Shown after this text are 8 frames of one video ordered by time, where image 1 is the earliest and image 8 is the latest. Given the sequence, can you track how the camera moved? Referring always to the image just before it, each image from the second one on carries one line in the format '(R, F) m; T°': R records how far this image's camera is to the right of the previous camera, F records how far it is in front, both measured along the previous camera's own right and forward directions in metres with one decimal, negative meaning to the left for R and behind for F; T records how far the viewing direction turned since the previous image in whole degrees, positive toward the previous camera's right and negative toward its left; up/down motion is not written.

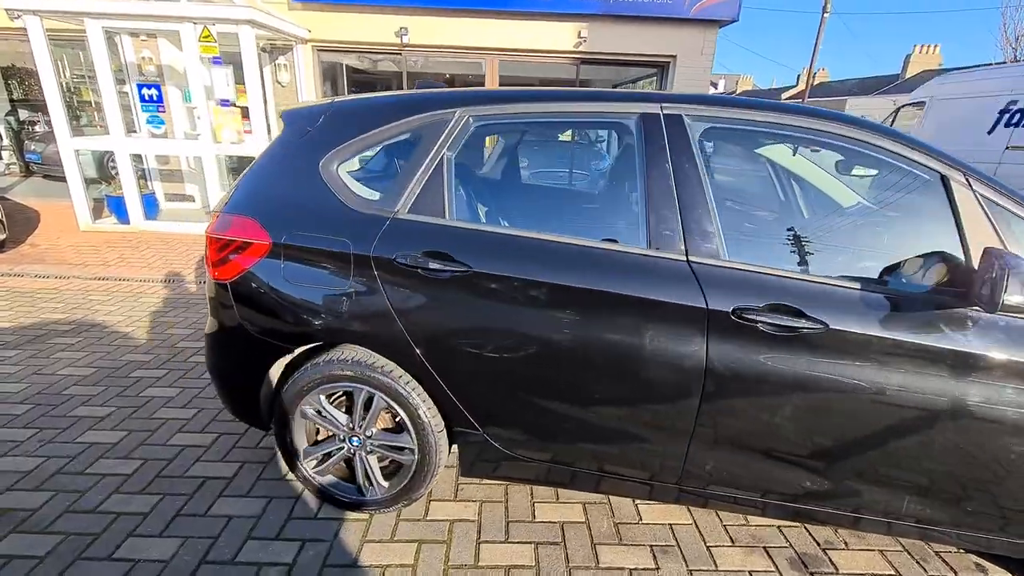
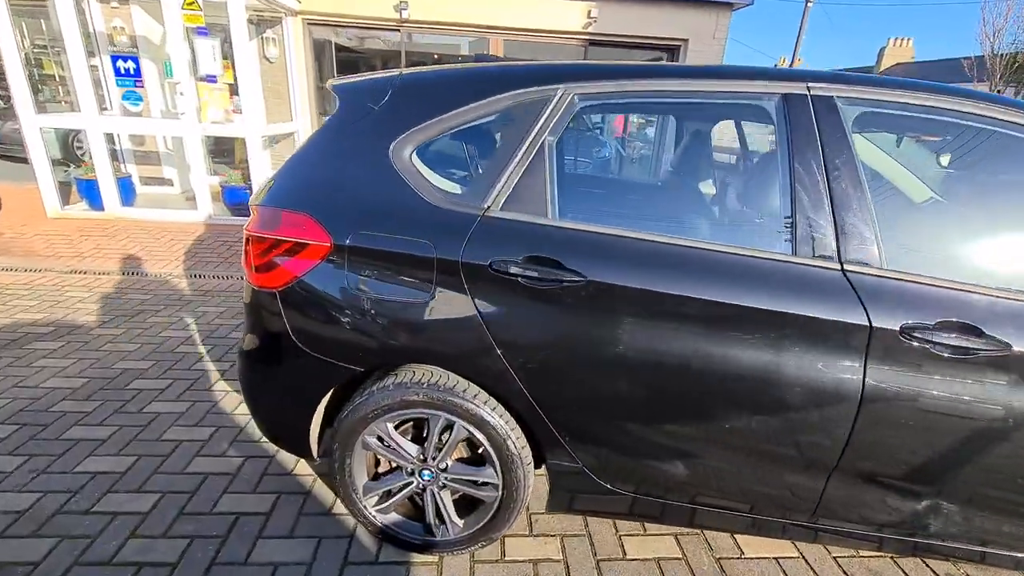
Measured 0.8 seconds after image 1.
(-0.4, +0.3) m; +3°
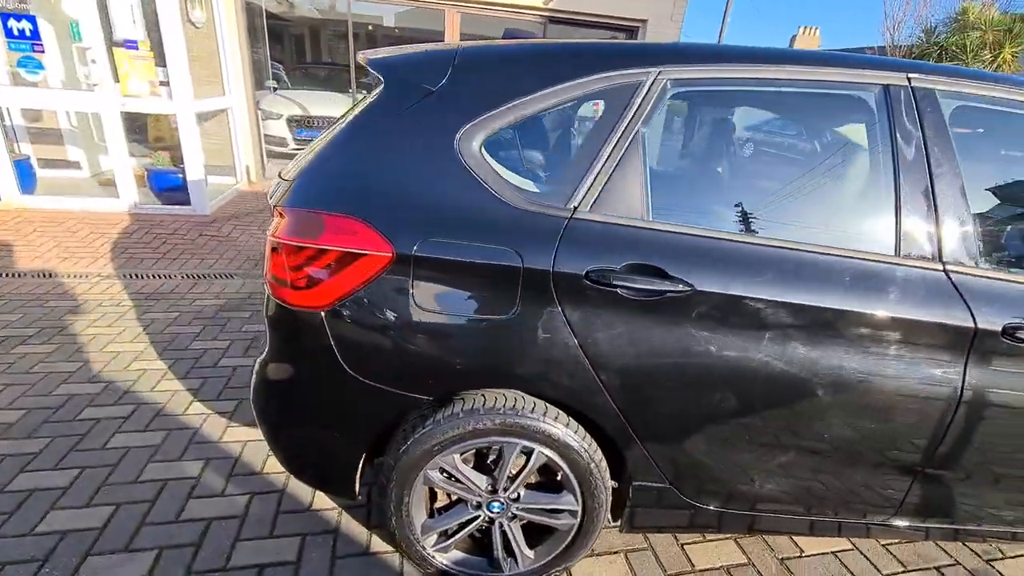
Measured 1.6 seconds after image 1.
(-0.4, +0.2) m; +8°
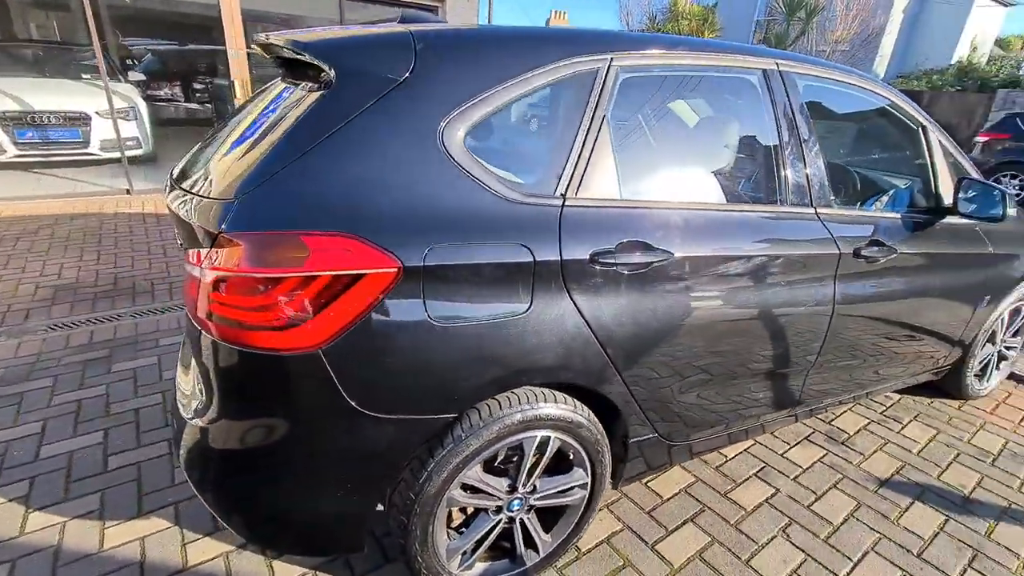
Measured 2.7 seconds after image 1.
(-0.5, +0.1) m; +22°
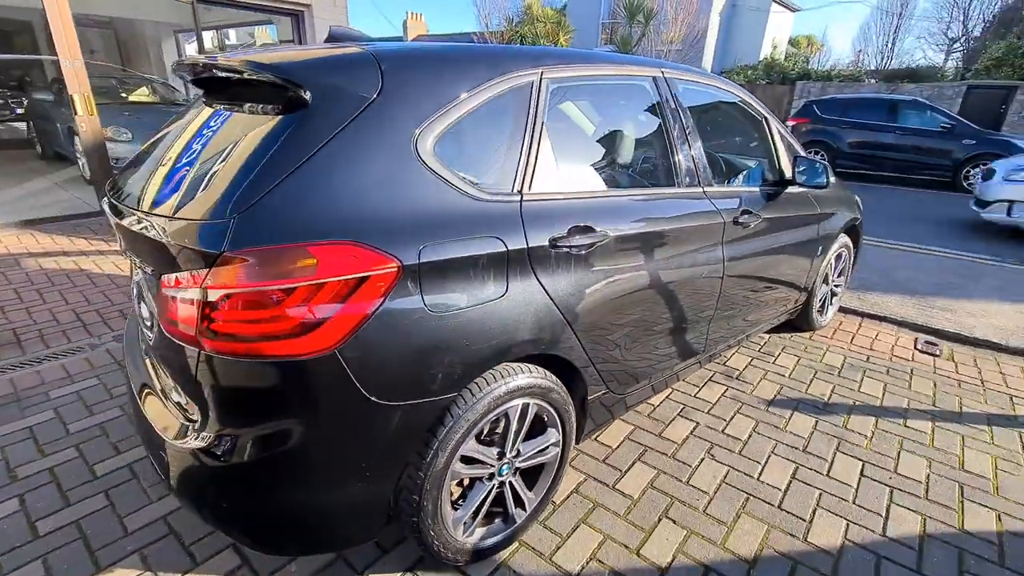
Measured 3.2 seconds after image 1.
(-0.3, -0.2) m; +13°
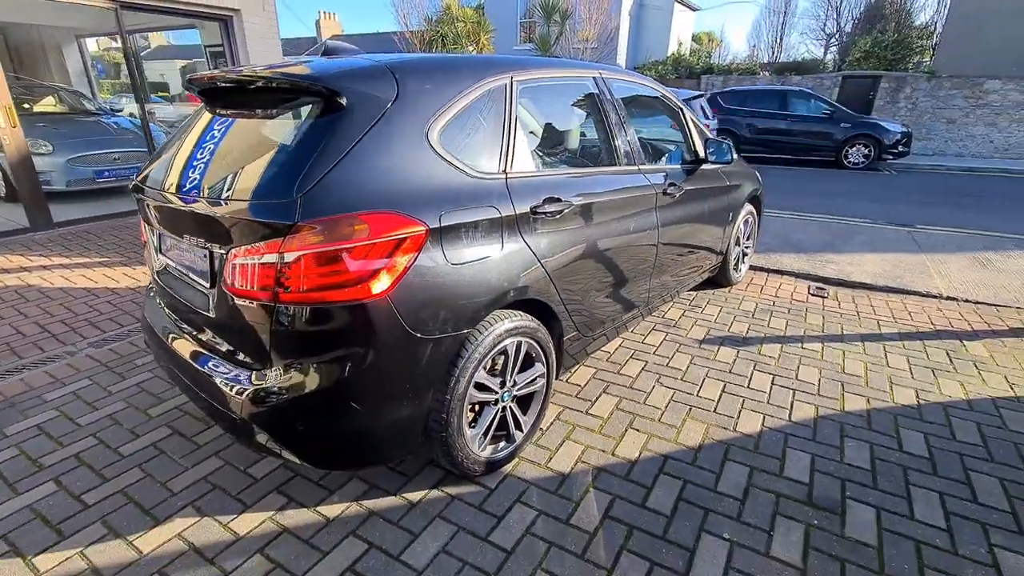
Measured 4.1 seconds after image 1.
(-0.2, -0.4) m; +7°
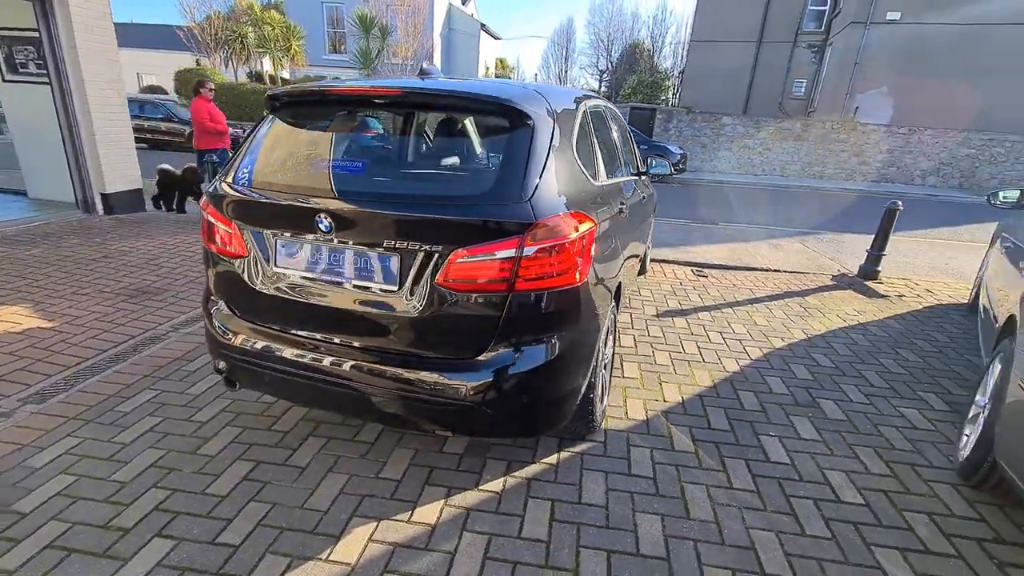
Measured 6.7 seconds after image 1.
(-1.4, -0.1) m; +22°
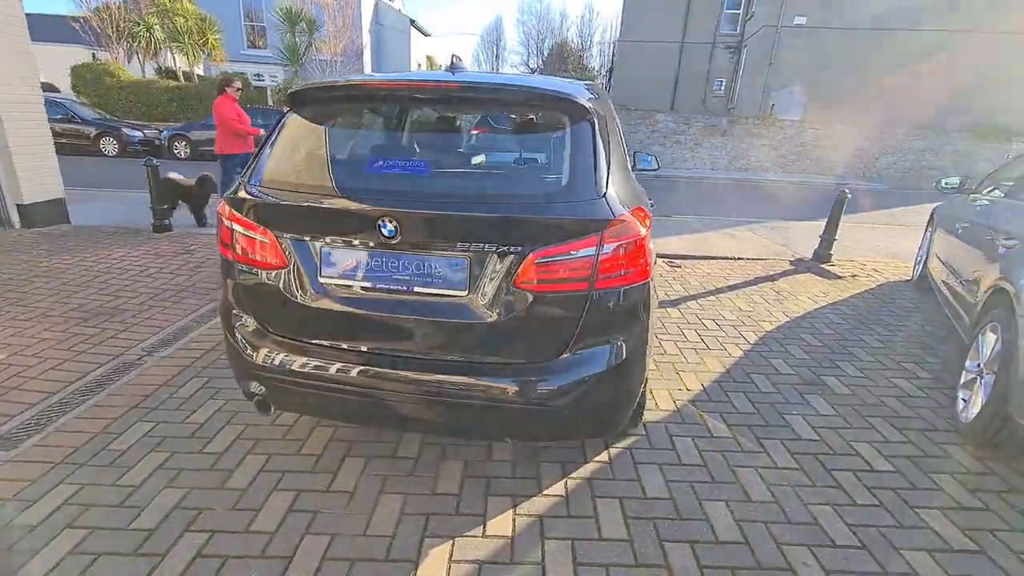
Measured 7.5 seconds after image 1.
(-0.5, +0.1) m; +7°
